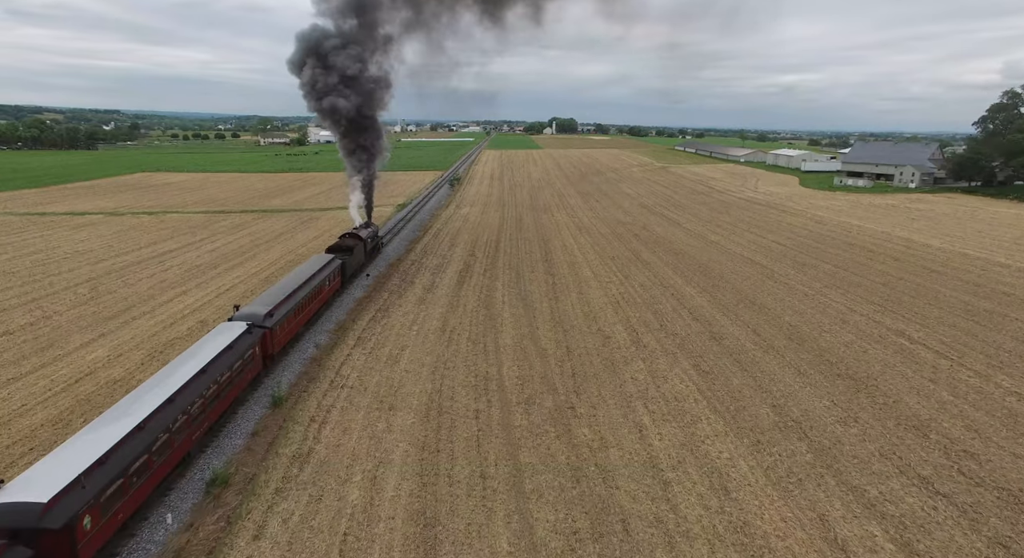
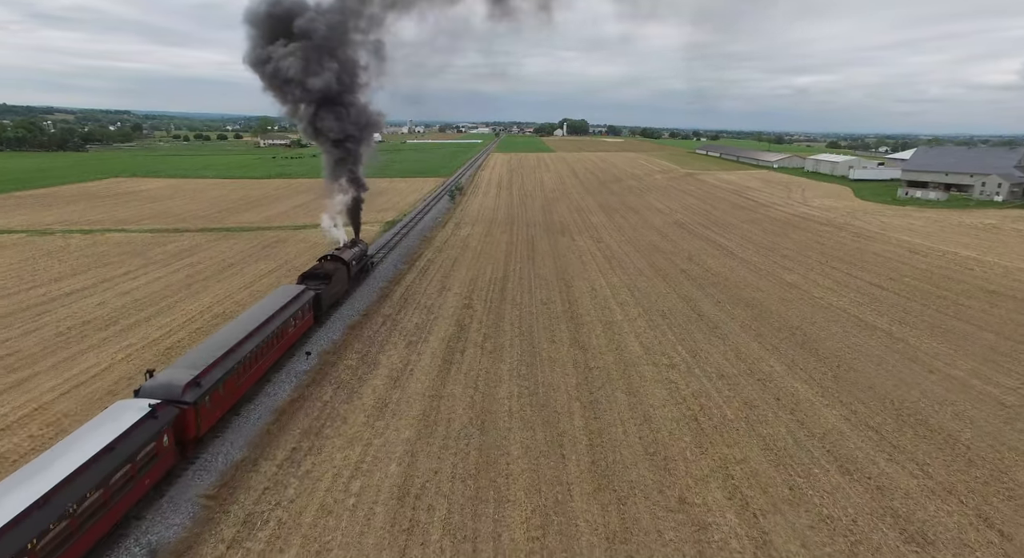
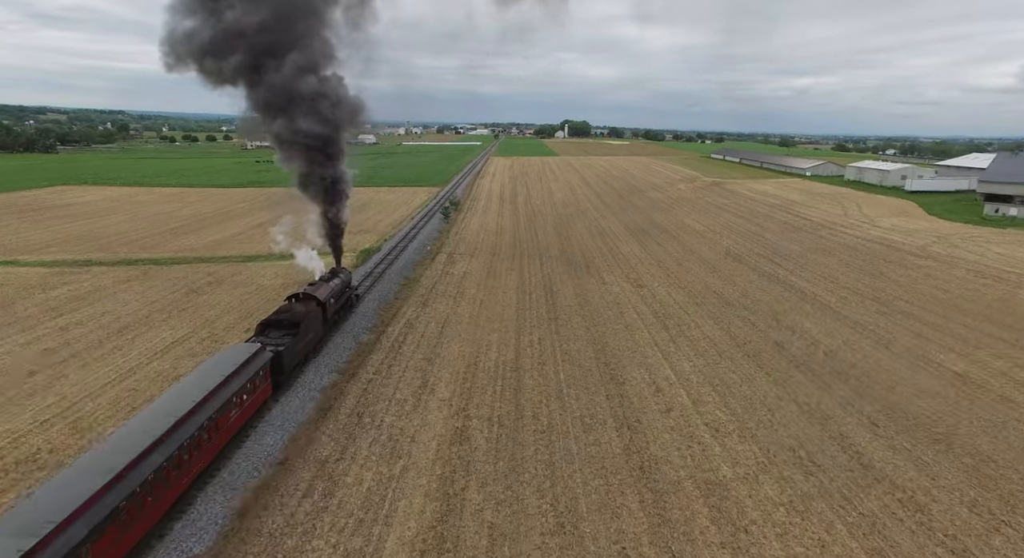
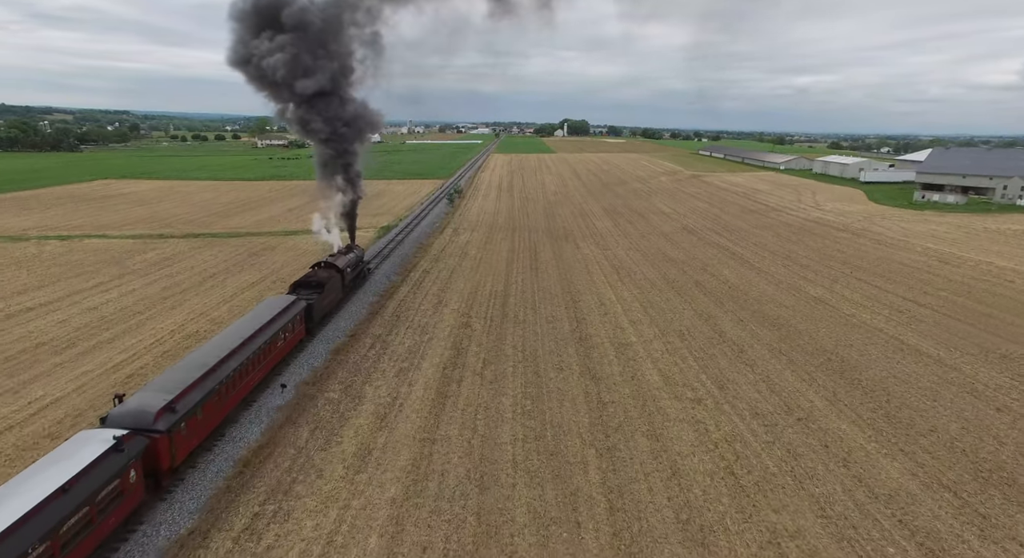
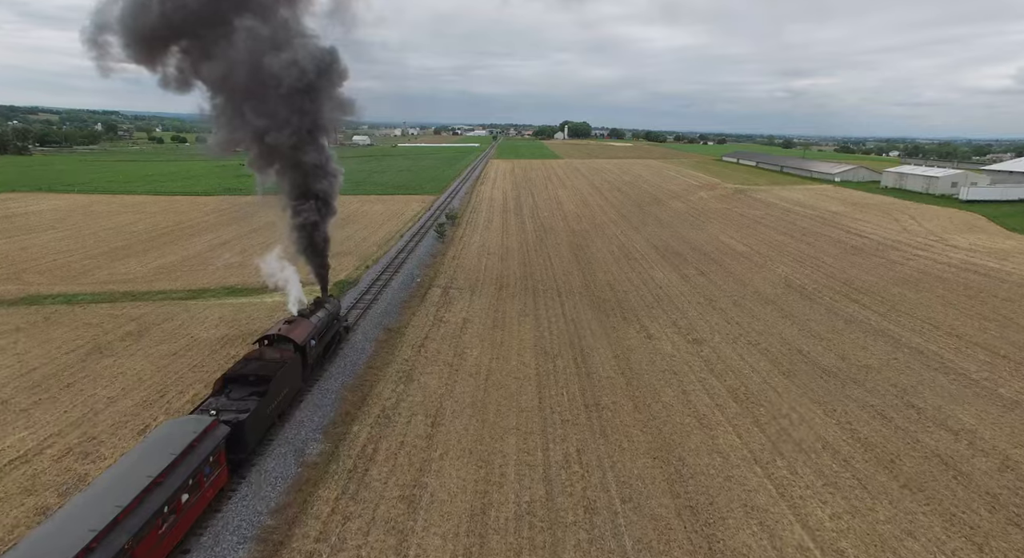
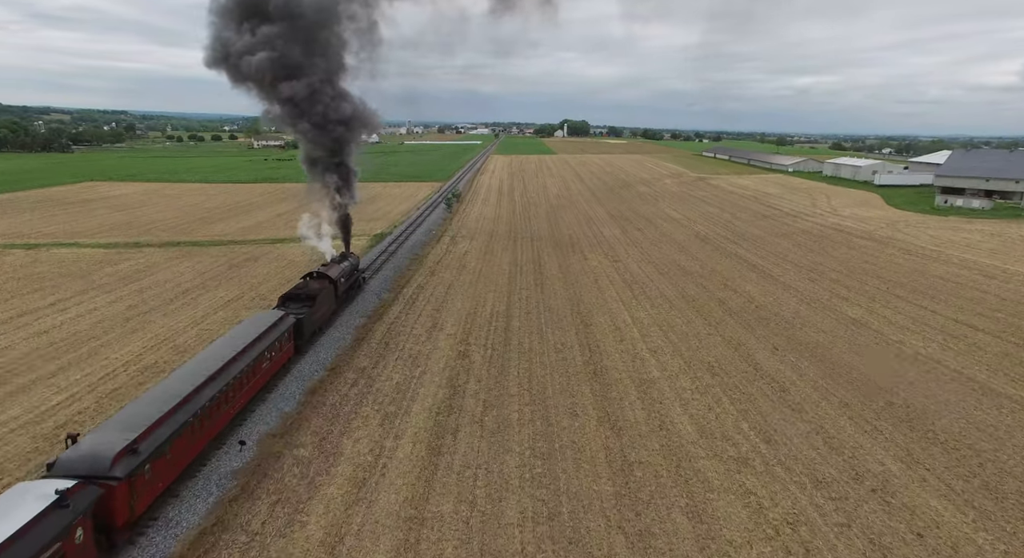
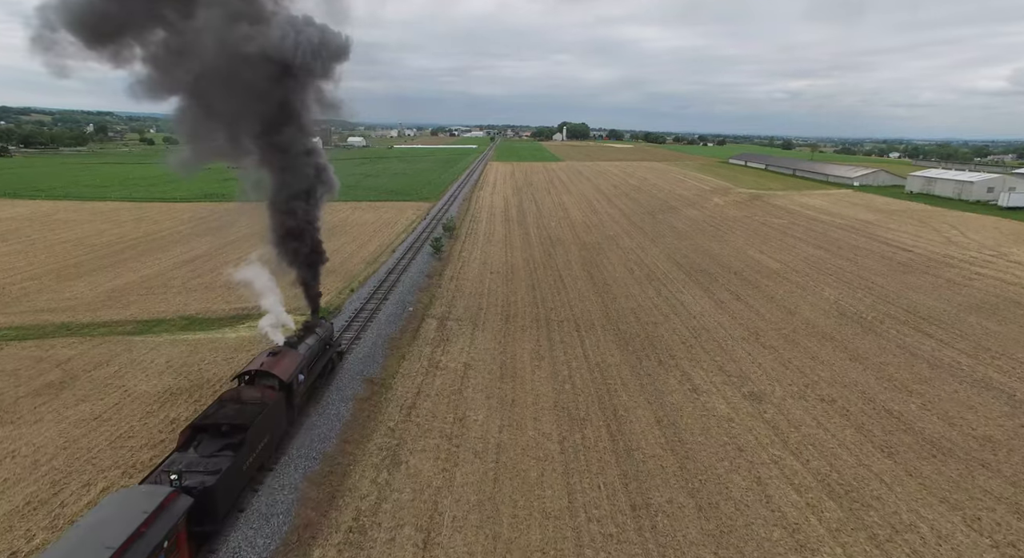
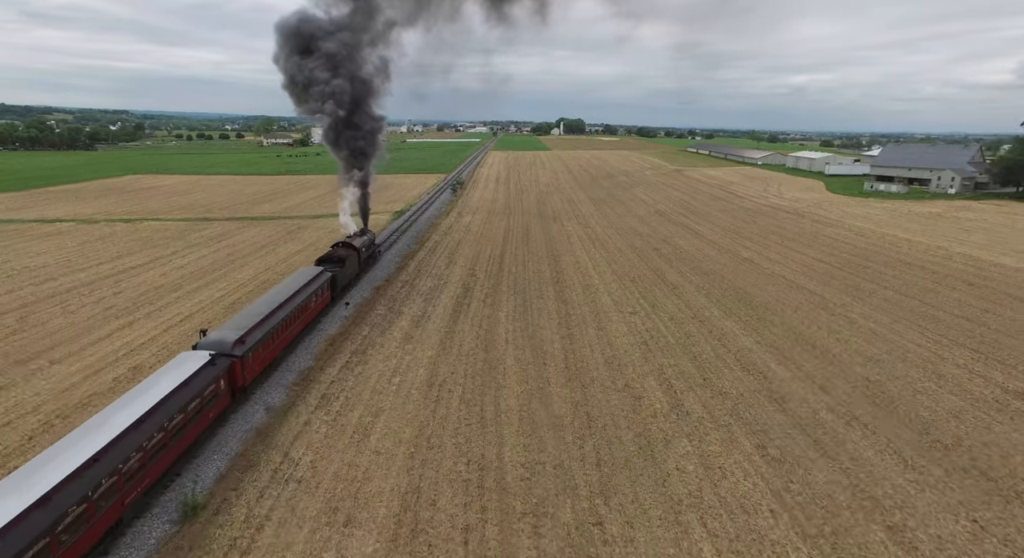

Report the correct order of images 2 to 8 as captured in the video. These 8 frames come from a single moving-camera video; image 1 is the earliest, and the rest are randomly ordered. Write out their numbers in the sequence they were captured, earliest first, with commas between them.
8, 2, 4, 6, 3, 5, 7
